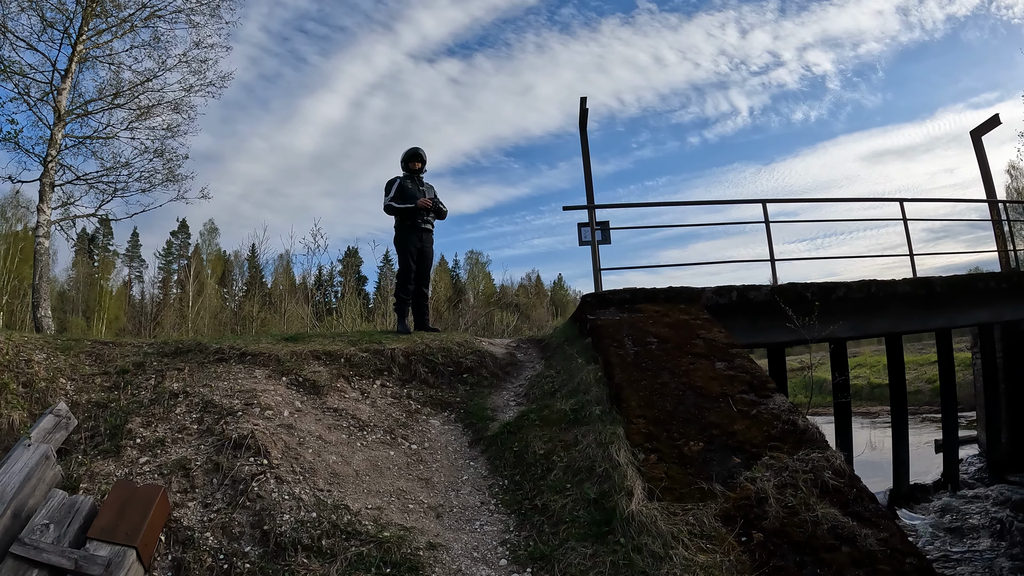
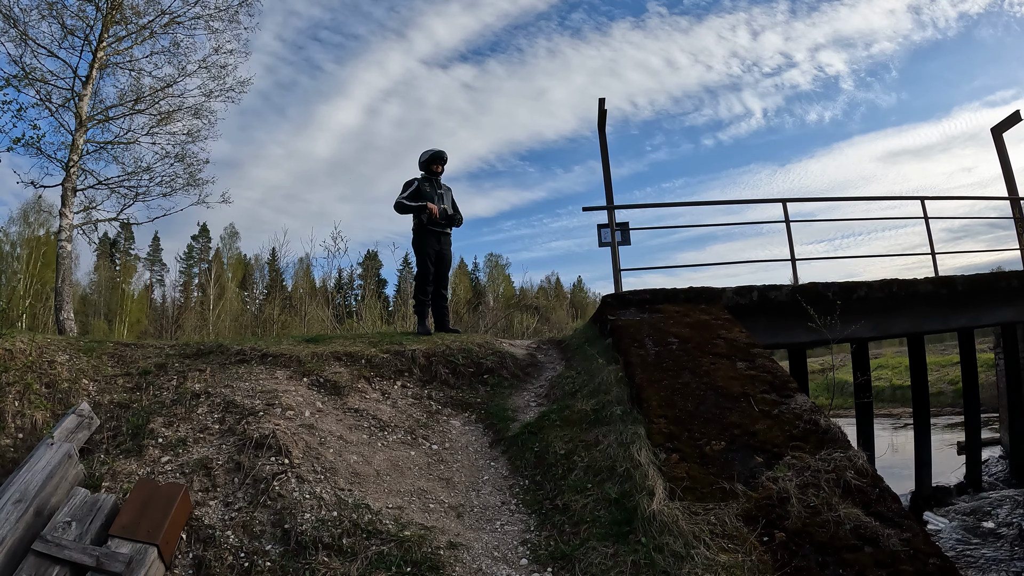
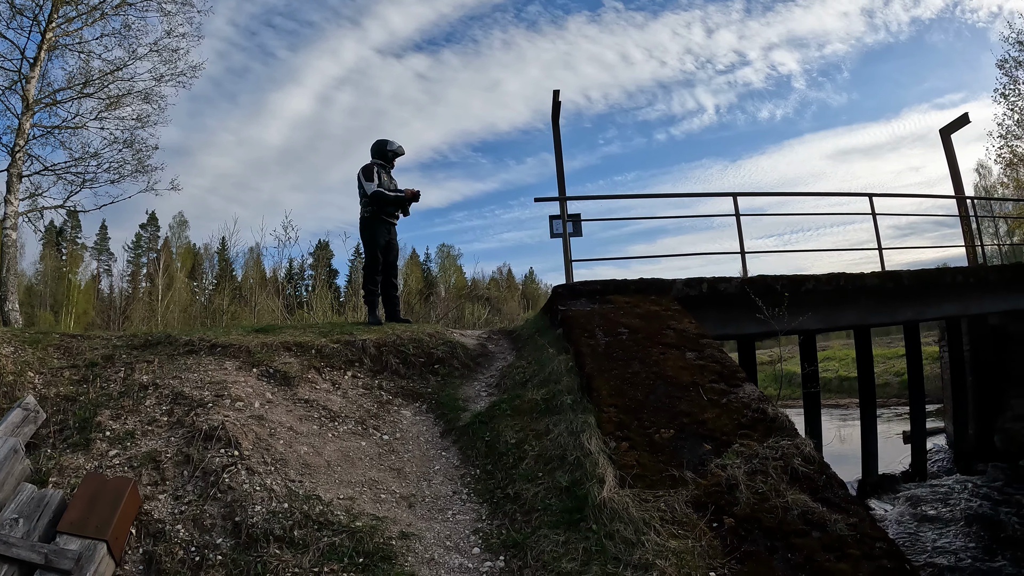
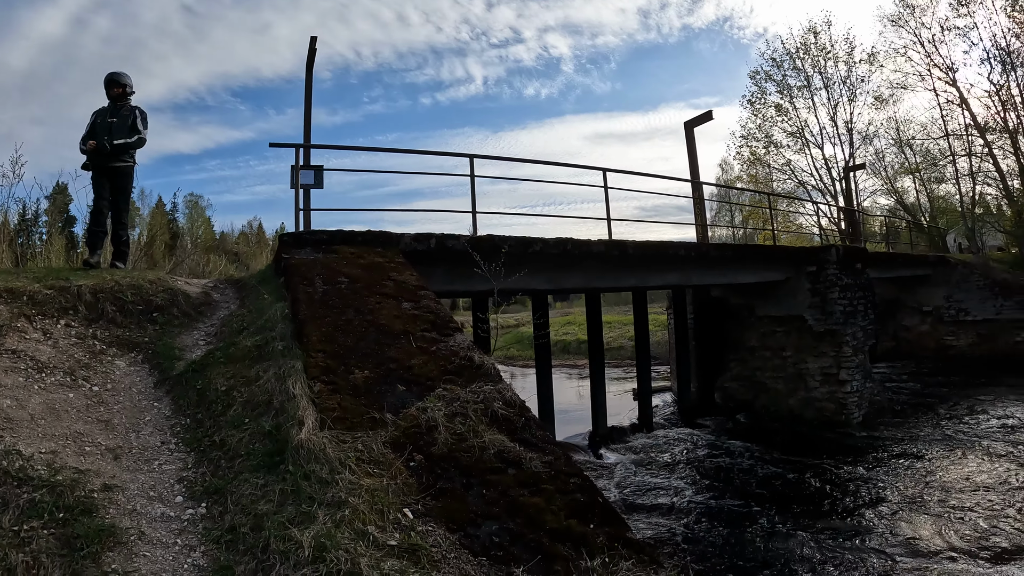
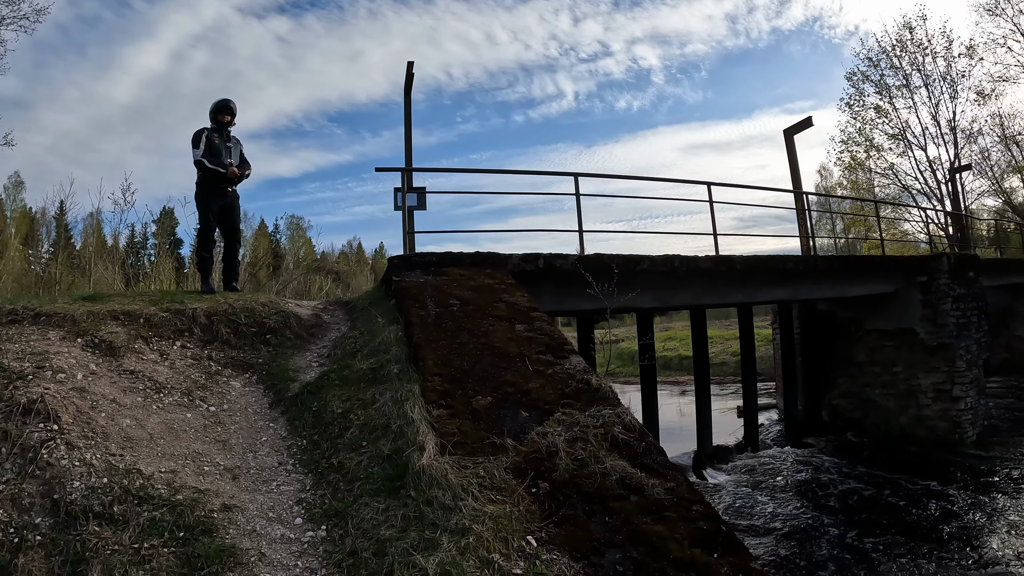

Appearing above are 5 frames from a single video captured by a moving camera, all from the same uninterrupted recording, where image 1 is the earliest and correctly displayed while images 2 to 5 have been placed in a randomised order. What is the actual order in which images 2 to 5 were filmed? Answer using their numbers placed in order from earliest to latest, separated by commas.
2, 3, 5, 4
